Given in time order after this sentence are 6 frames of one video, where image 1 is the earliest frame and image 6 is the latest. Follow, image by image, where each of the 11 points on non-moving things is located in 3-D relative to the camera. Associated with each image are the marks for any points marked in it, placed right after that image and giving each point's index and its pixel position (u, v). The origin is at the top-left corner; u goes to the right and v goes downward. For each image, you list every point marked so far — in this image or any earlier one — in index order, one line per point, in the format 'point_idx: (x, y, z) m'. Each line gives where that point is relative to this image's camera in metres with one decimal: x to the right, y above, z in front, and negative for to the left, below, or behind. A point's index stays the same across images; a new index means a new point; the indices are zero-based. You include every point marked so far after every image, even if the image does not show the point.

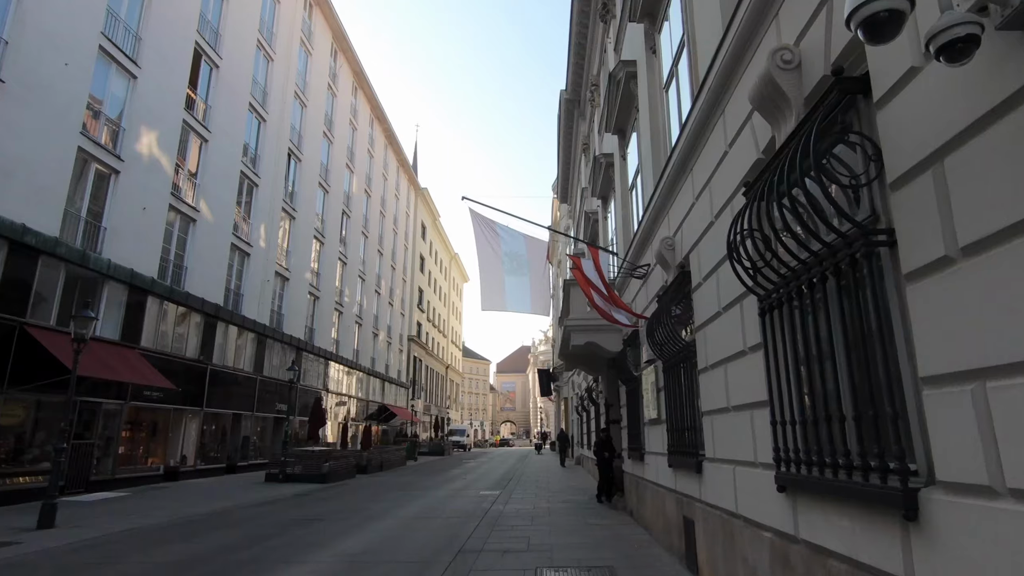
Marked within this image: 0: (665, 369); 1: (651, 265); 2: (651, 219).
0: (+2.0, -1.1, +7.5) m
1: (+2.0, +0.3, +8.3) m
2: (+2.0, +0.9, +8.2) m
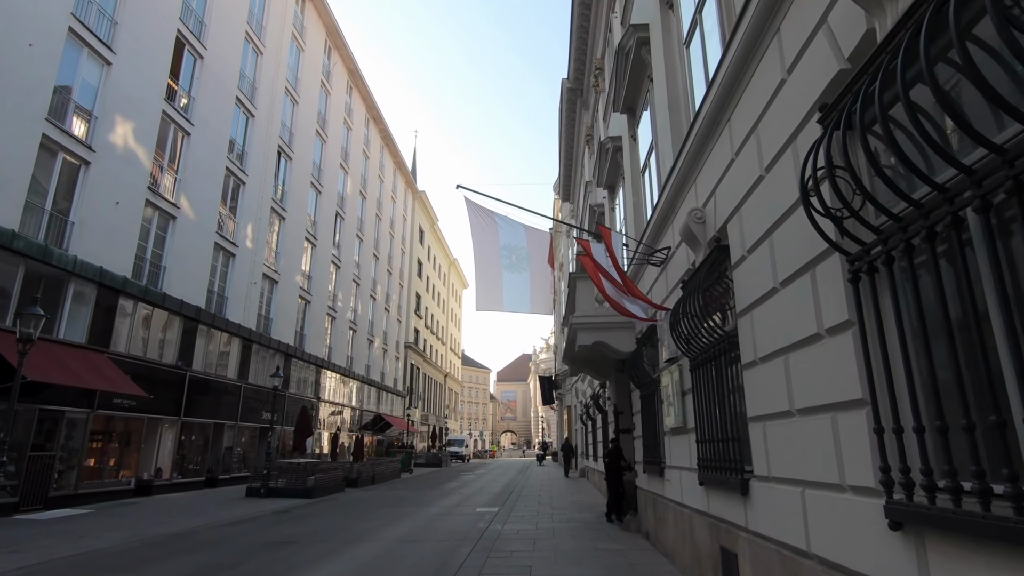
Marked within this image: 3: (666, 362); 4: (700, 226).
0: (+2.0, -0.9, +6.3) m
1: (+2.0, +0.5, +7.1) m
2: (+2.0, +1.1, +7.0) m
3: (+2.1, -1.0, +7.8) m
4: (+1.9, +0.6, +5.8) m
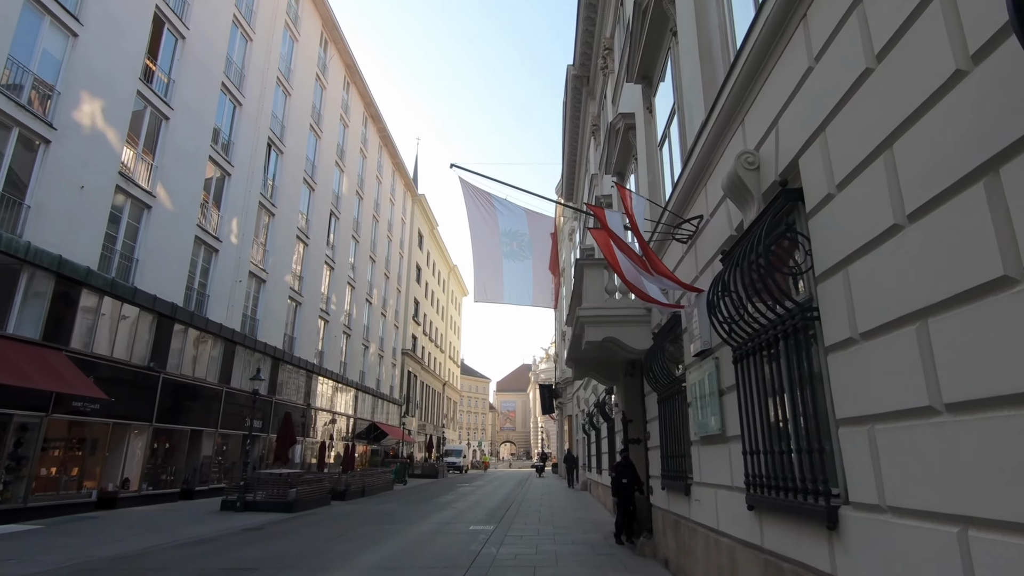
0: (+1.9, -0.6, +5.0) m
1: (+2.0, +0.7, +5.8) m
2: (+1.9, +1.4, +5.7) m
3: (+2.0, -0.8, +6.4) m
4: (+1.9, +0.9, +4.5) m
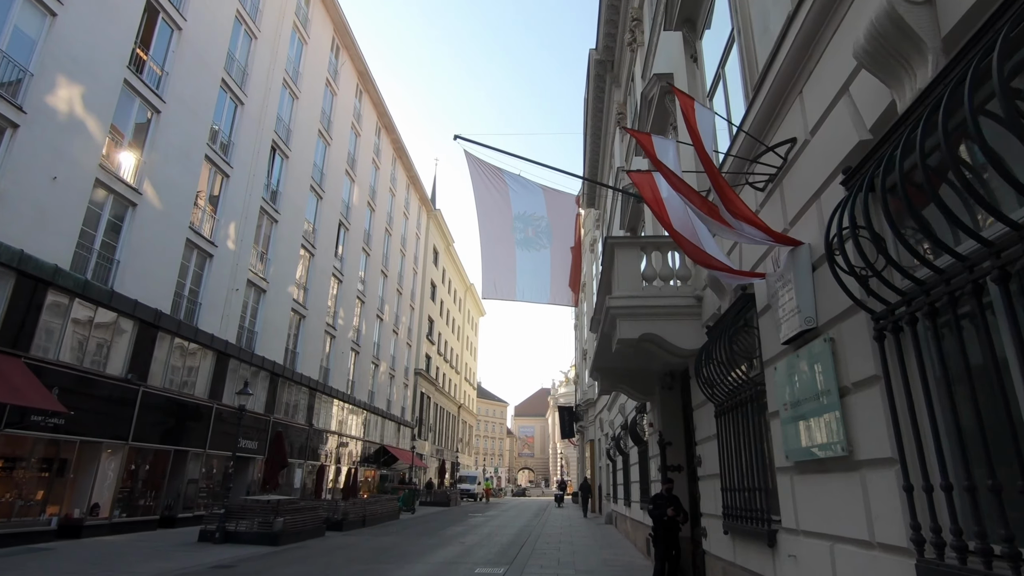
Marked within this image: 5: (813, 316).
0: (+2.0, -0.2, +3.1) m
1: (+2.0, +1.1, +4.0) m
2: (+2.0, +1.7, +3.9) m
3: (+2.1, -0.5, +4.5) m
4: (+1.9, +1.3, +2.7) m
5: (+2.1, -0.2, +3.9) m
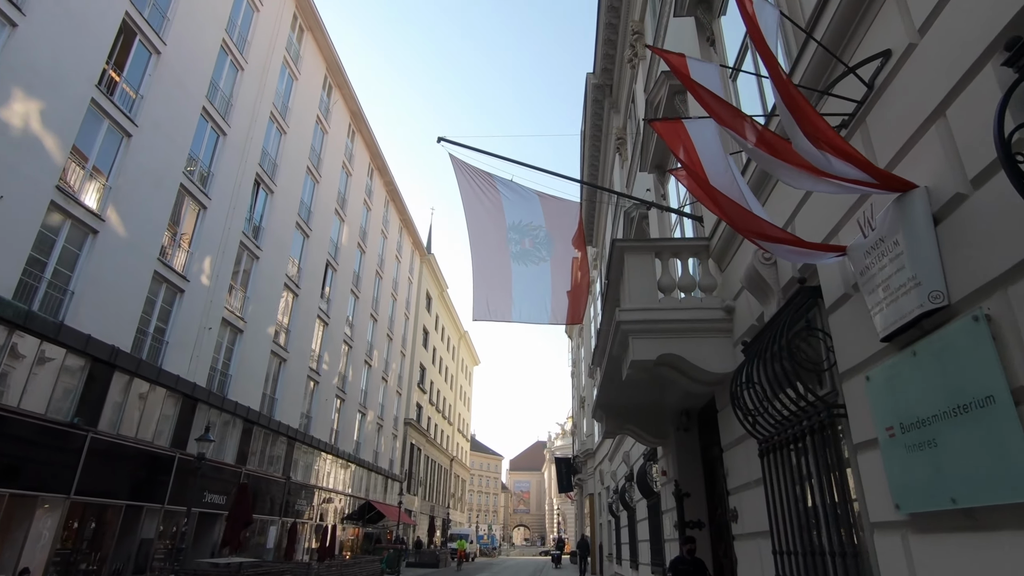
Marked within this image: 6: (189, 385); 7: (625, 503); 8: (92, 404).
0: (+1.9, 0.0, +1.8) m
1: (+2.0, +1.2, +2.8) m
2: (+1.9, +1.9, +2.8) m
3: (+2.0, -0.4, +3.2) m
4: (+1.8, +1.6, +1.5) m
5: (+2.0, 0.0, +2.6) m
6: (-10.0, -3.0, +17.8) m
7: (+3.0, -5.7, +15.0) m
8: (-10.5, -2.9, +14.3) m
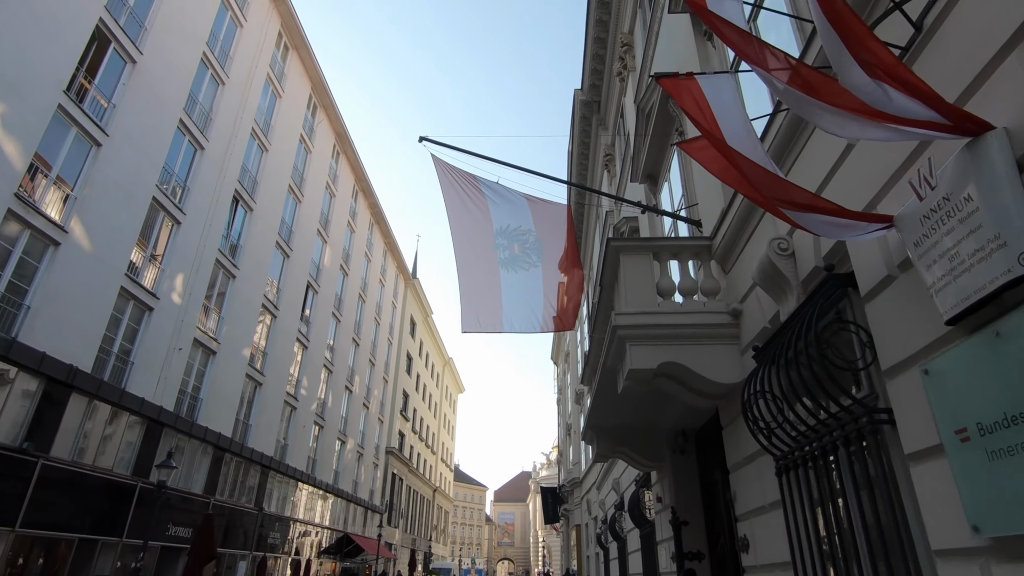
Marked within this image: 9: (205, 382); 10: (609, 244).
0: (+1.9, +0.2, +1.3) m
1: (+1.9, +1.4, +2.3) m
2: (+1.9, +2.0, +2.3) m
3: (+2.0, -0.2, +2.7) m
4: (+1.8, +1.8, +1.1) m
5: (+1.9, +0.1, +2.1) m
6: (-10.5, -3.6, +16.8) m
7: (+2.6, -6.1, +14.2) m
8: (-10.8, -3.3, +13.3) m
9: (-10.7, -3.3, +20.0) m
10: (+1.0, +0.4, +5.9) m
